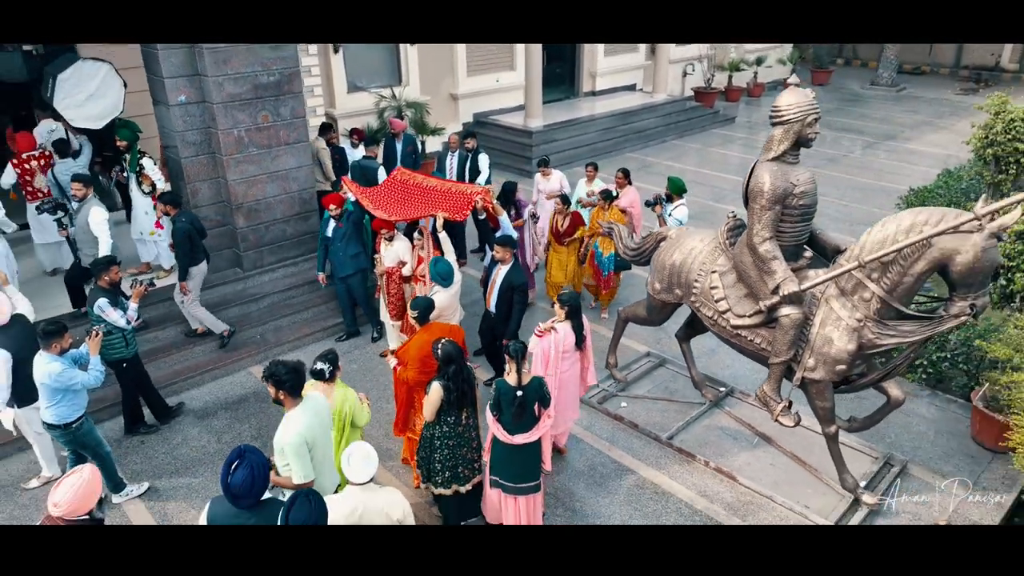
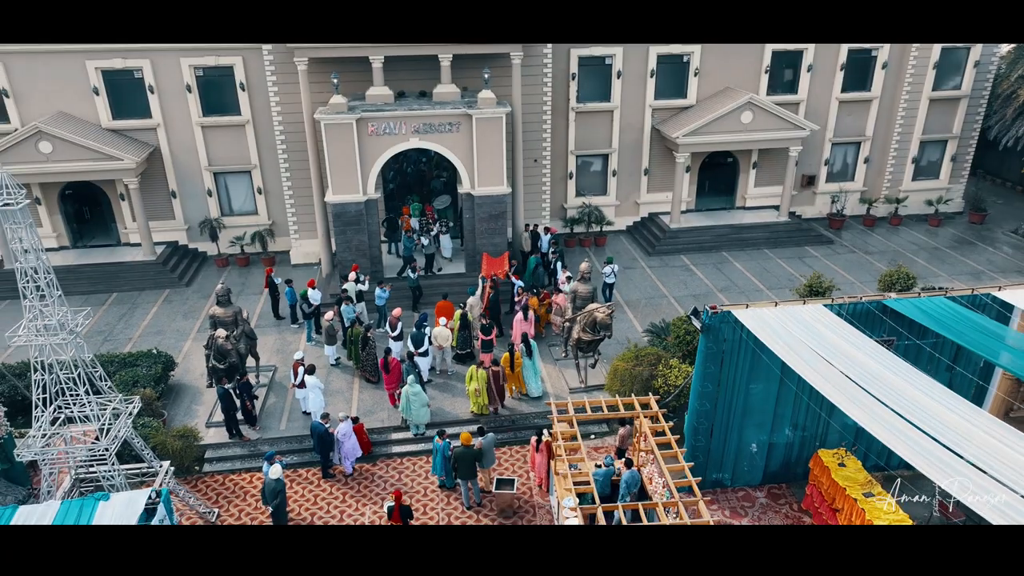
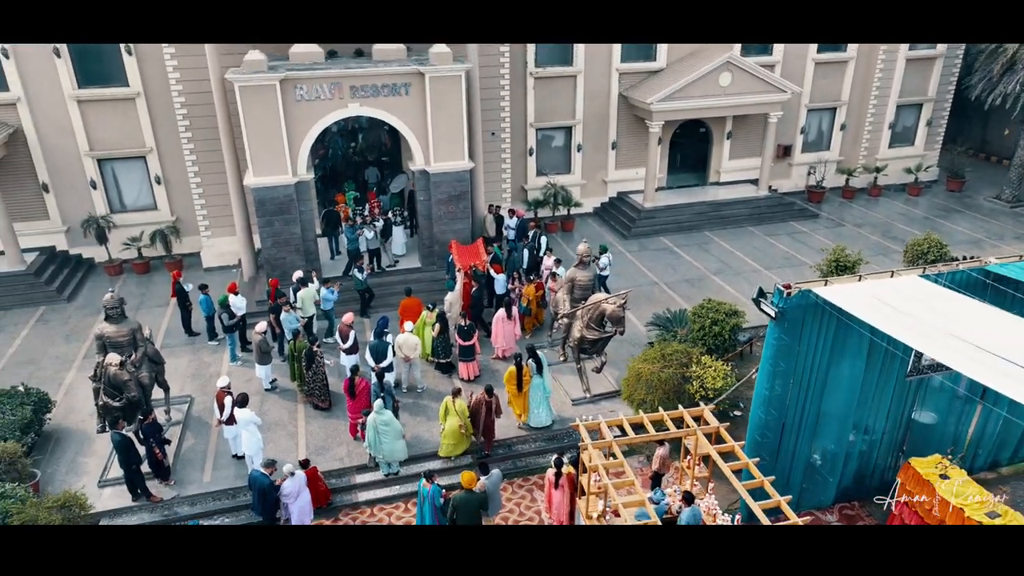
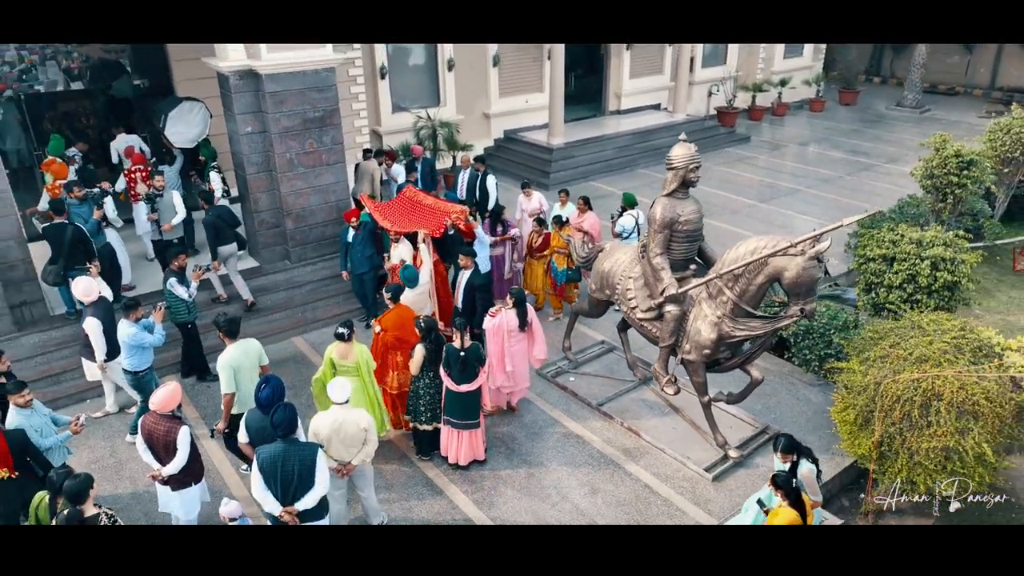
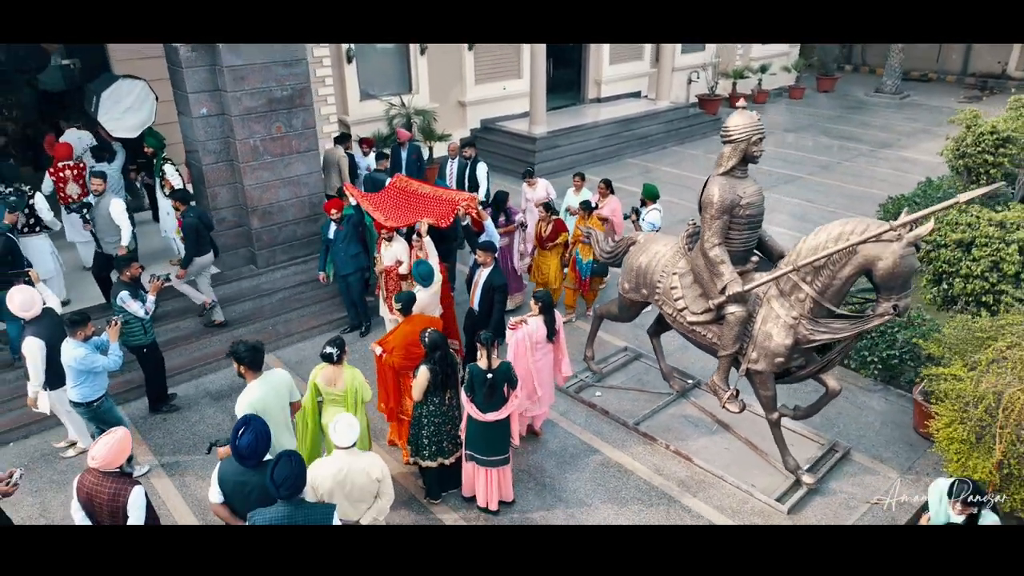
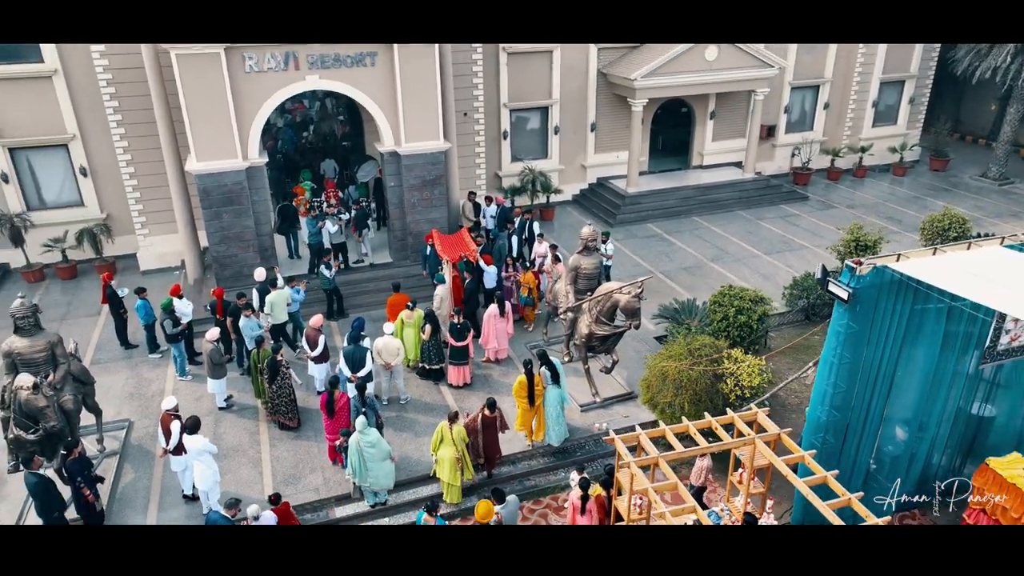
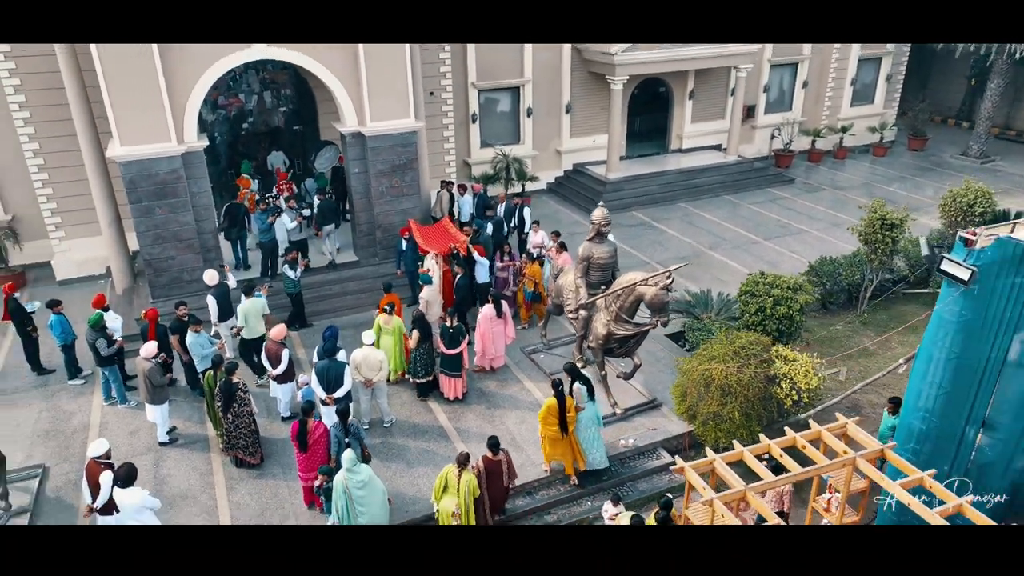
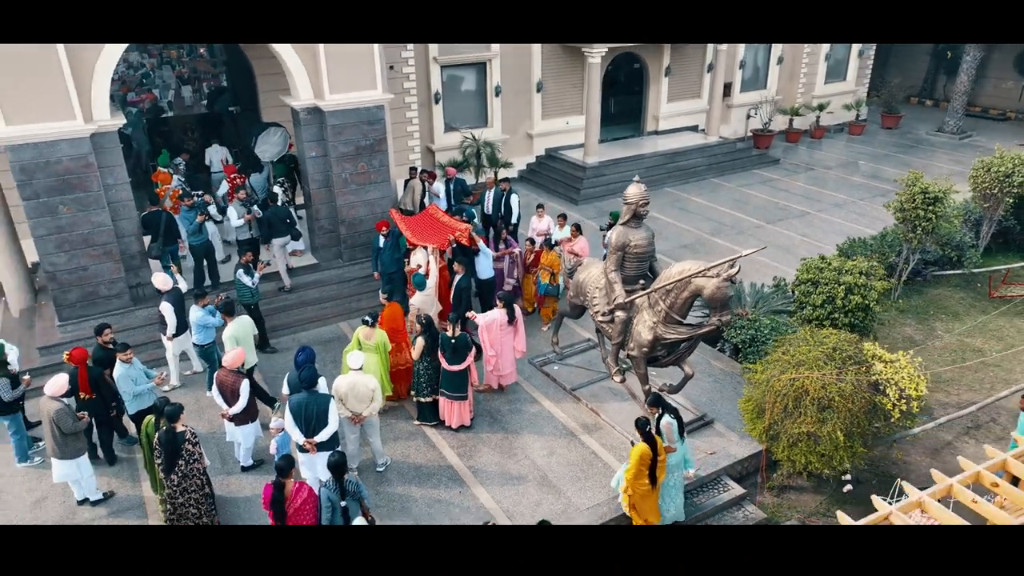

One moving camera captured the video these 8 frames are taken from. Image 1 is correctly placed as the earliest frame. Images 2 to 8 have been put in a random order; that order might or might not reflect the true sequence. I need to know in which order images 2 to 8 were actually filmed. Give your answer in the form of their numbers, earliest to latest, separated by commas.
5, 4, 8, 7, 6, 3, 2
